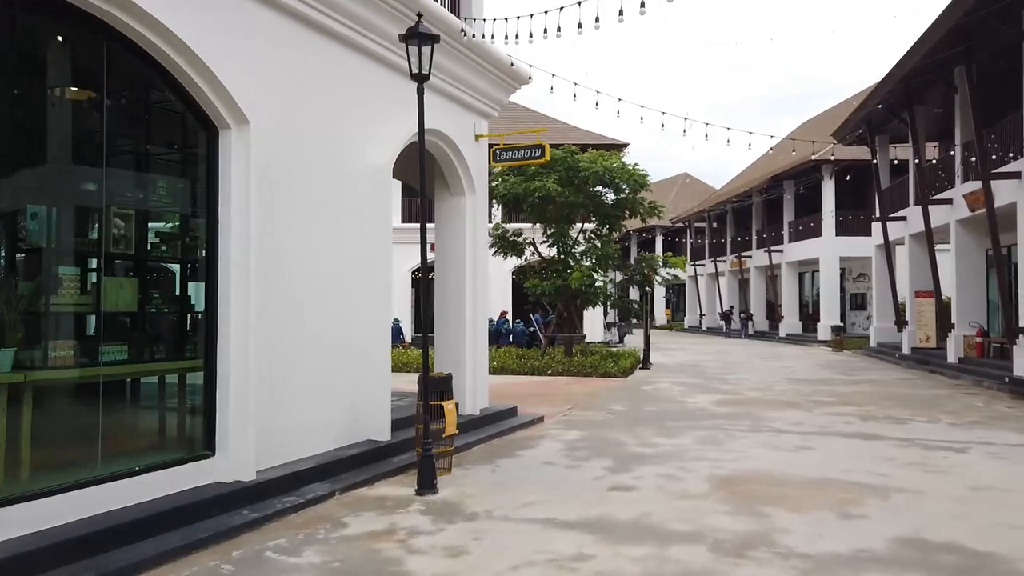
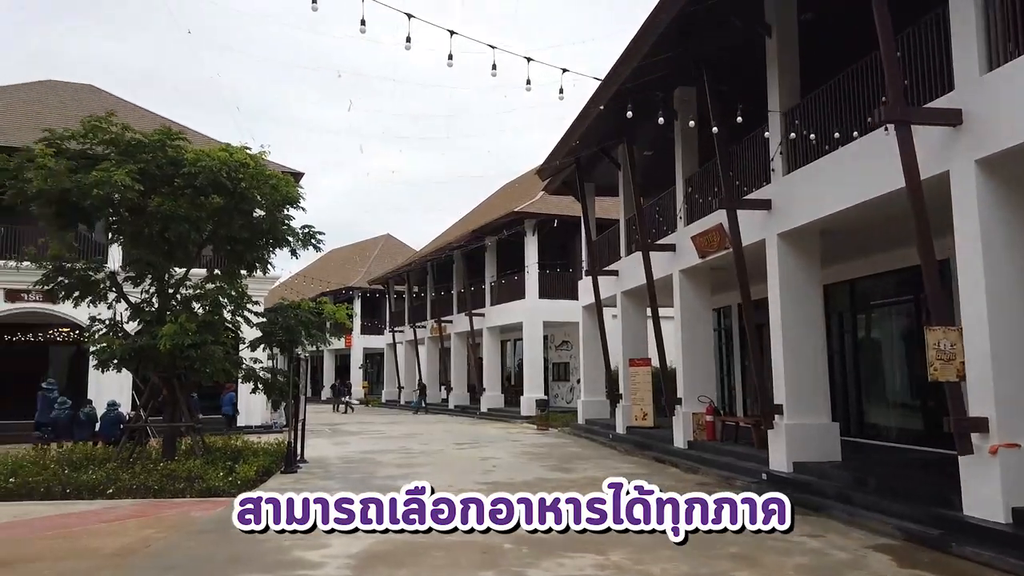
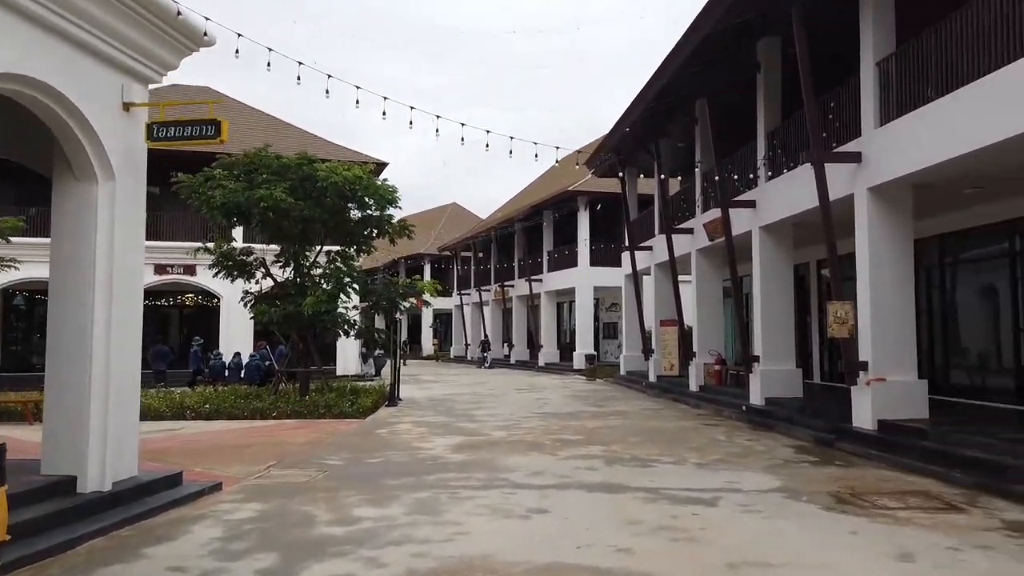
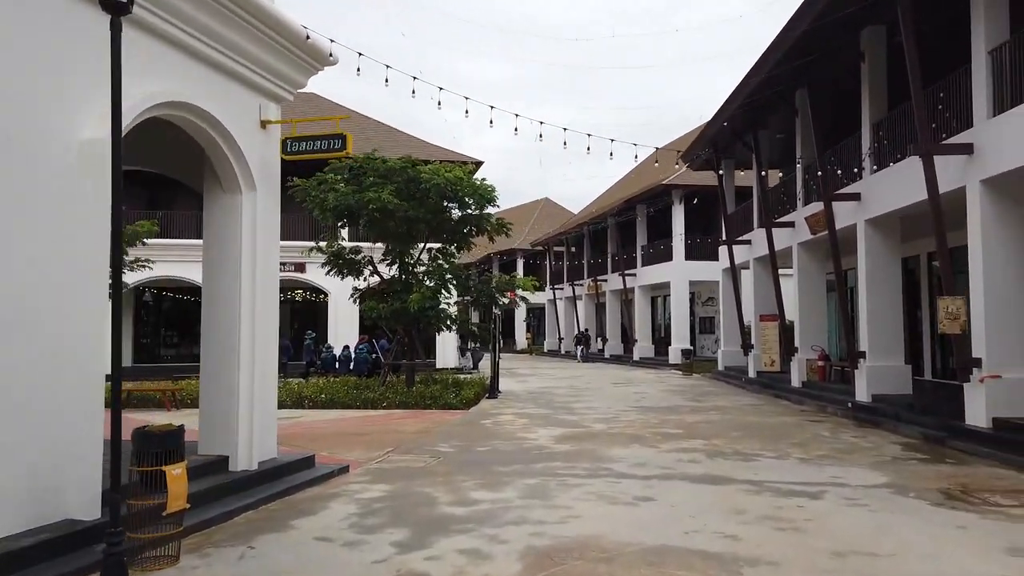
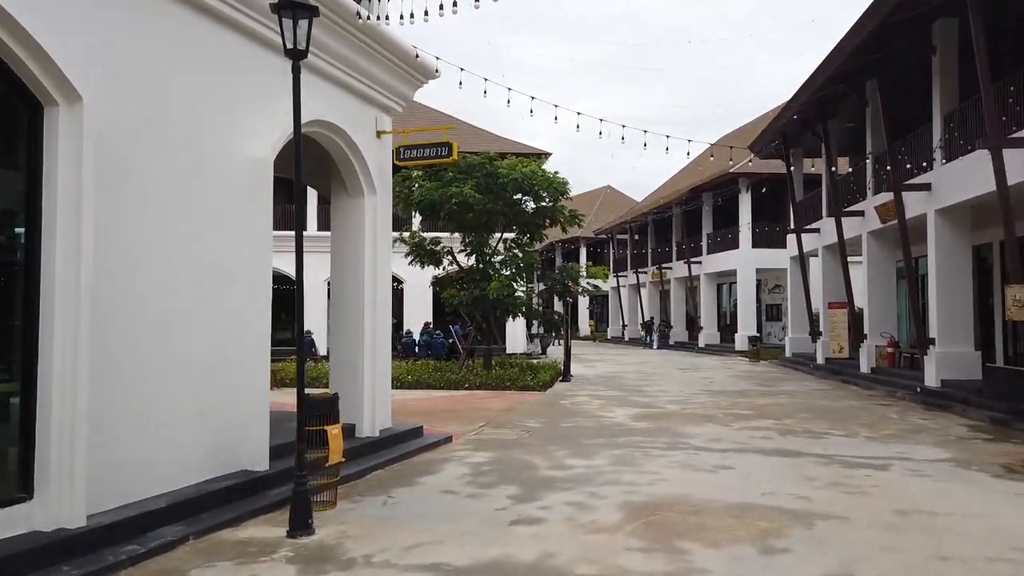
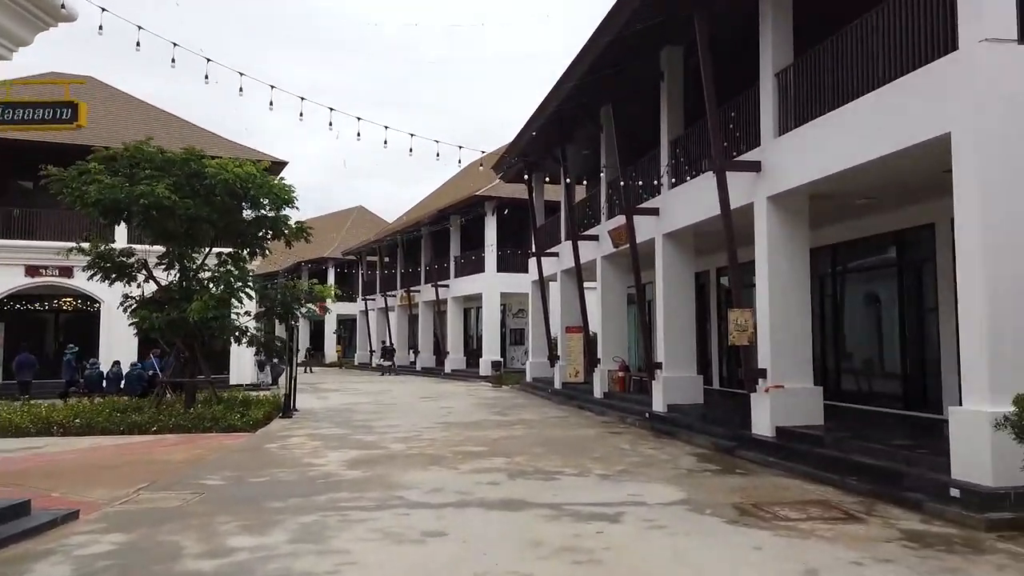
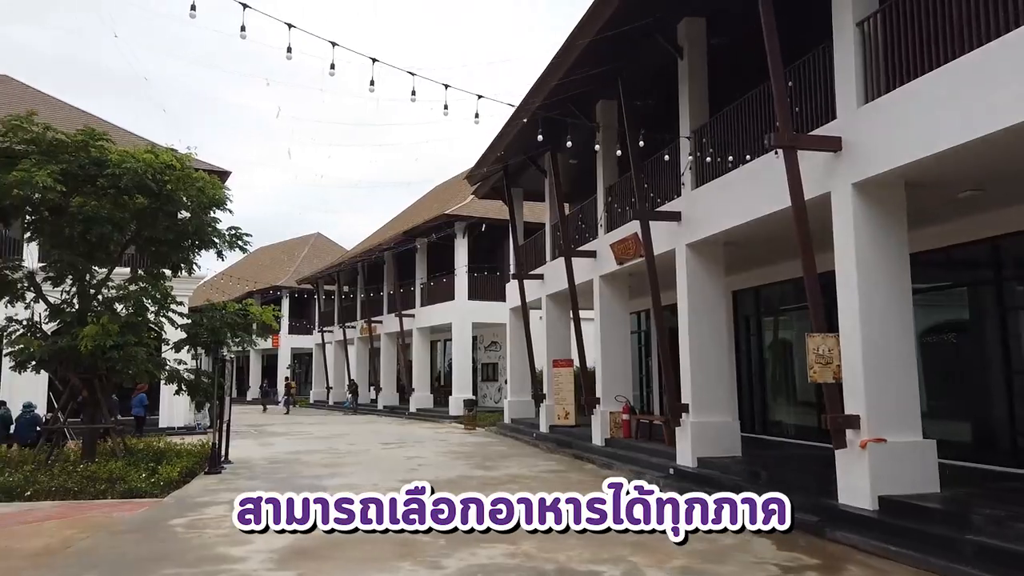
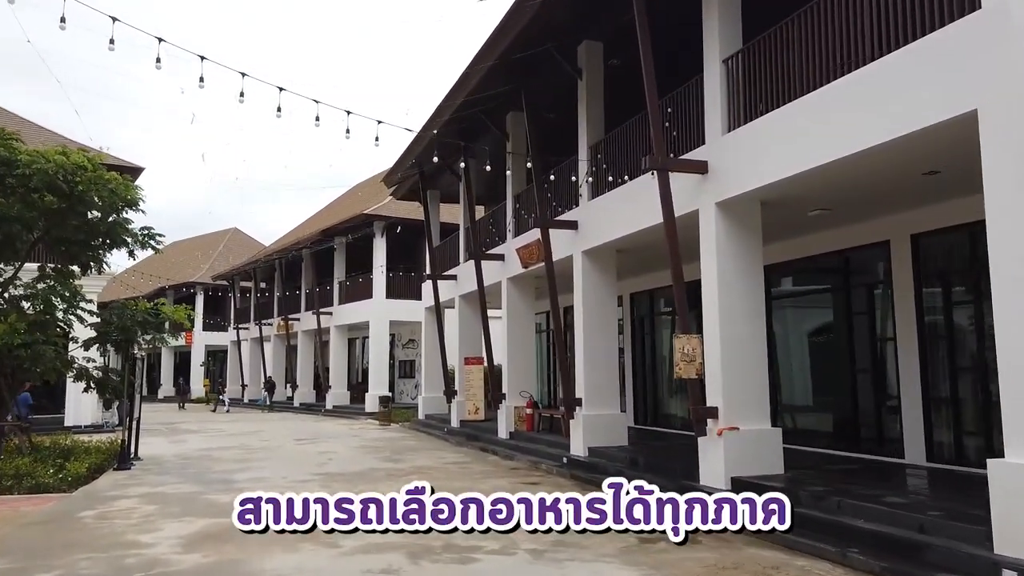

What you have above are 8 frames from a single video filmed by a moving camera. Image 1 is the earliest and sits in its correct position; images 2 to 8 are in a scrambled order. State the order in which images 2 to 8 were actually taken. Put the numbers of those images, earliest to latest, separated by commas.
5, 4, 3, 6, 8, 7, 2
